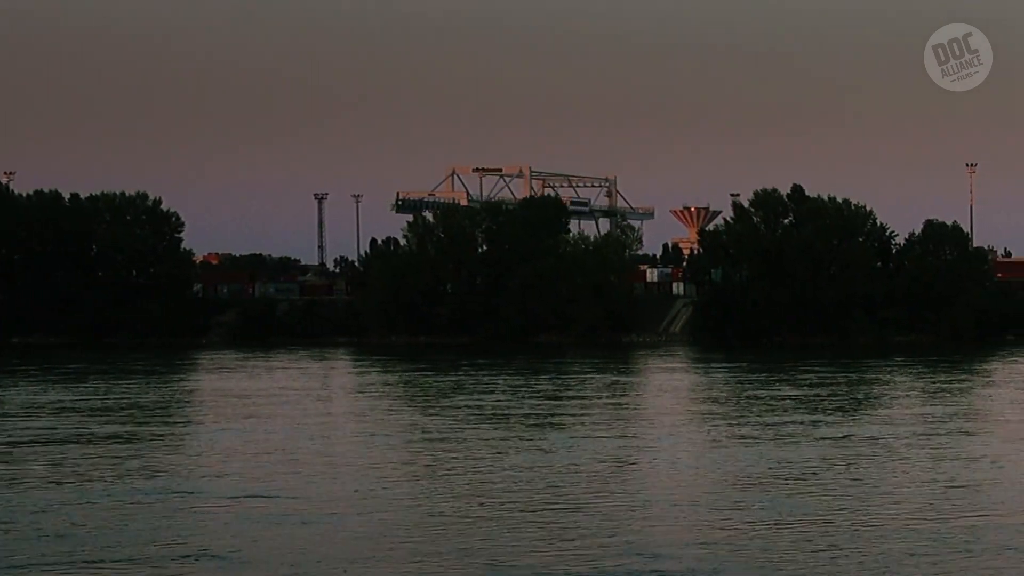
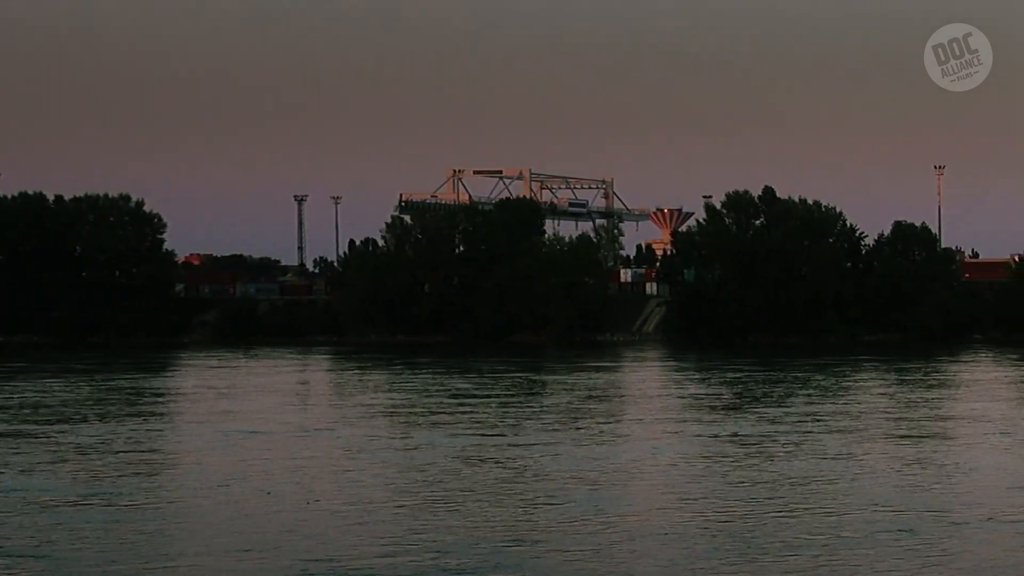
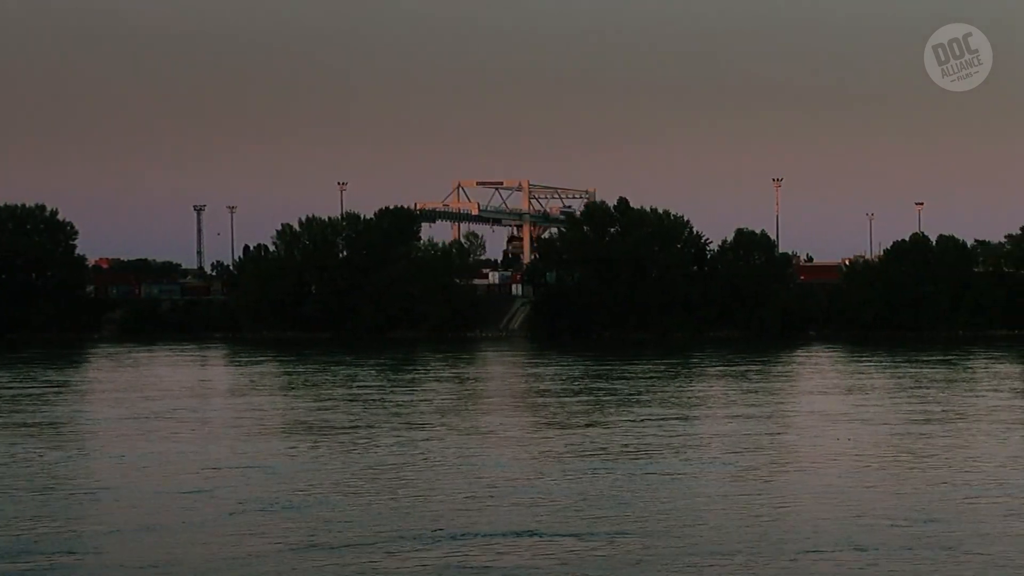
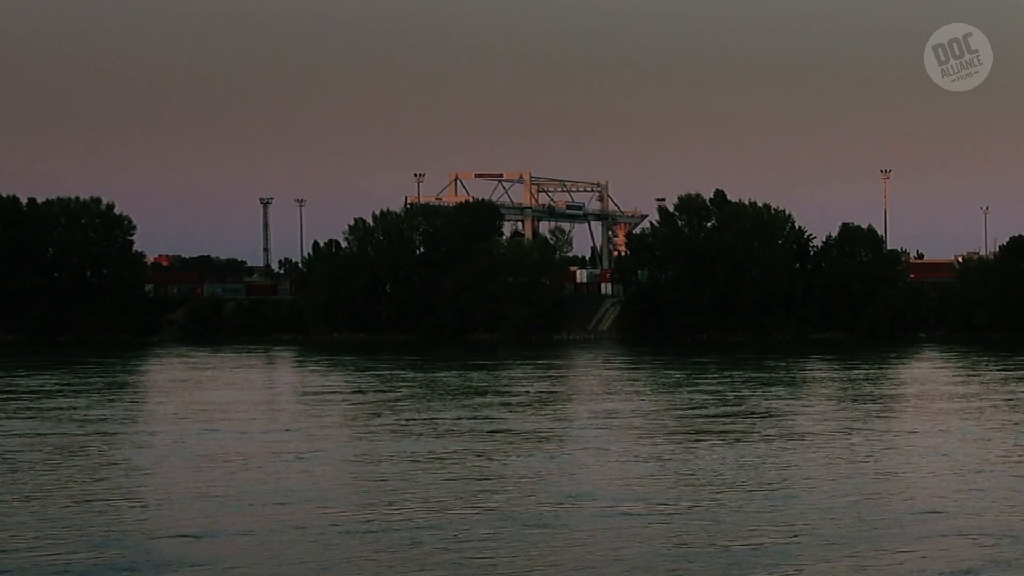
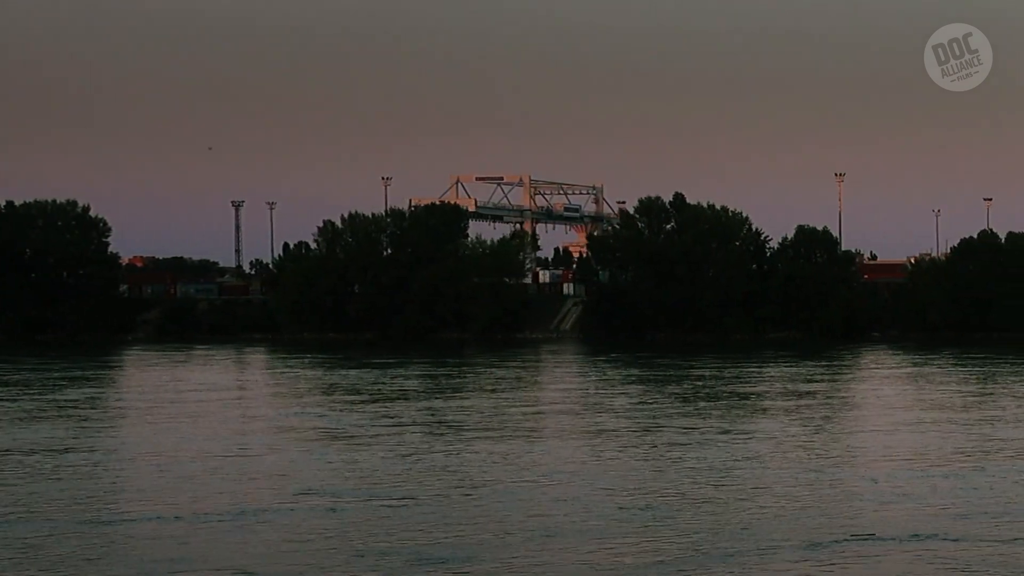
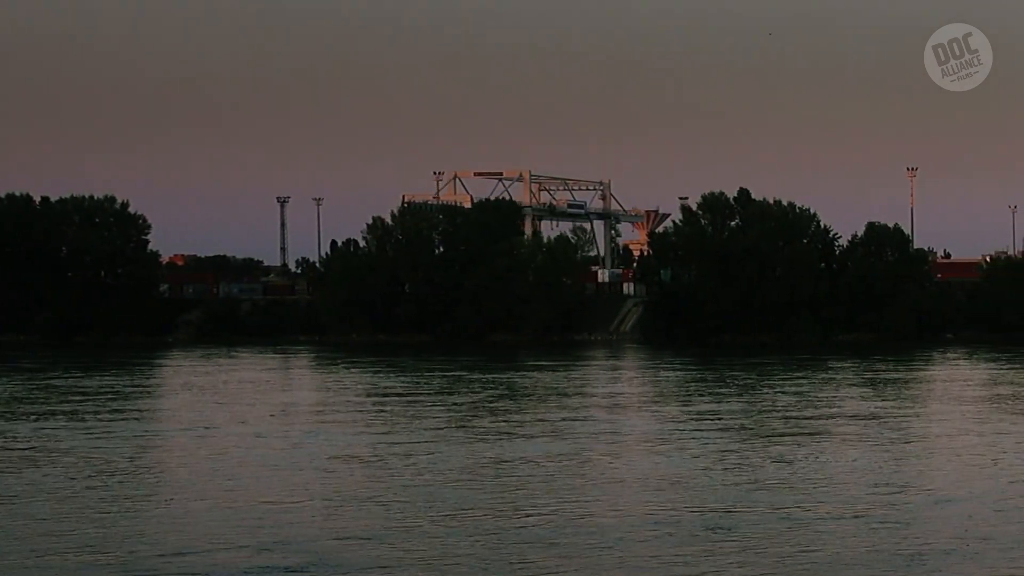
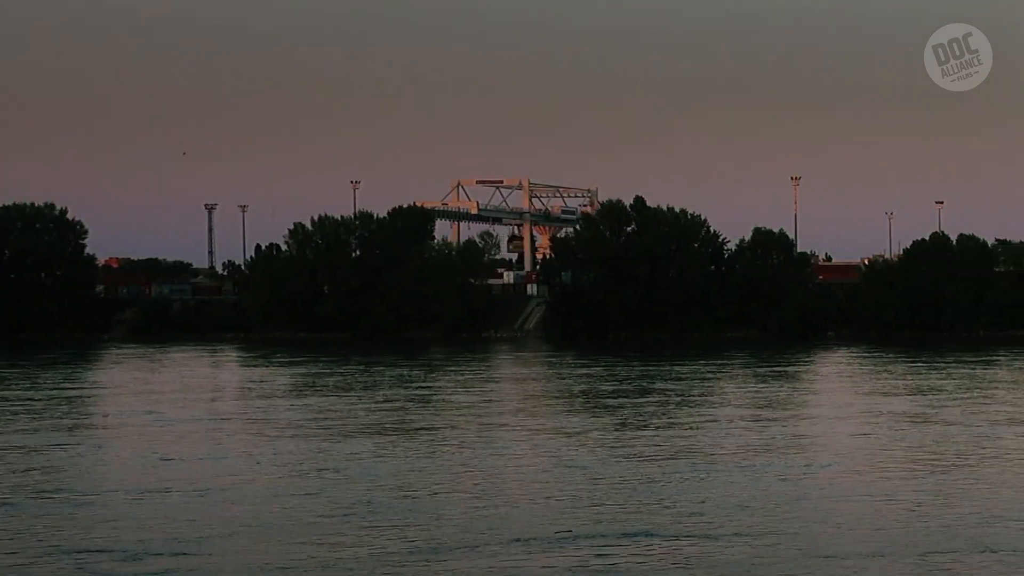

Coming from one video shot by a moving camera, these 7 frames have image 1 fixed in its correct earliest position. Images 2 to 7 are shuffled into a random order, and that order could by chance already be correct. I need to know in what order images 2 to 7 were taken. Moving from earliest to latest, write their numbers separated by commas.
2, 6, 4, 5, 7, 3
